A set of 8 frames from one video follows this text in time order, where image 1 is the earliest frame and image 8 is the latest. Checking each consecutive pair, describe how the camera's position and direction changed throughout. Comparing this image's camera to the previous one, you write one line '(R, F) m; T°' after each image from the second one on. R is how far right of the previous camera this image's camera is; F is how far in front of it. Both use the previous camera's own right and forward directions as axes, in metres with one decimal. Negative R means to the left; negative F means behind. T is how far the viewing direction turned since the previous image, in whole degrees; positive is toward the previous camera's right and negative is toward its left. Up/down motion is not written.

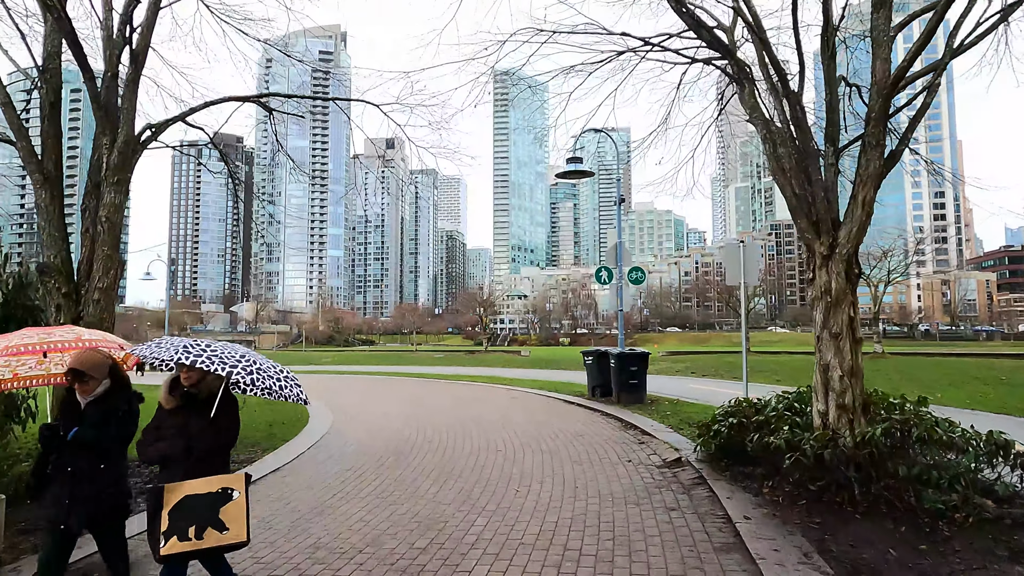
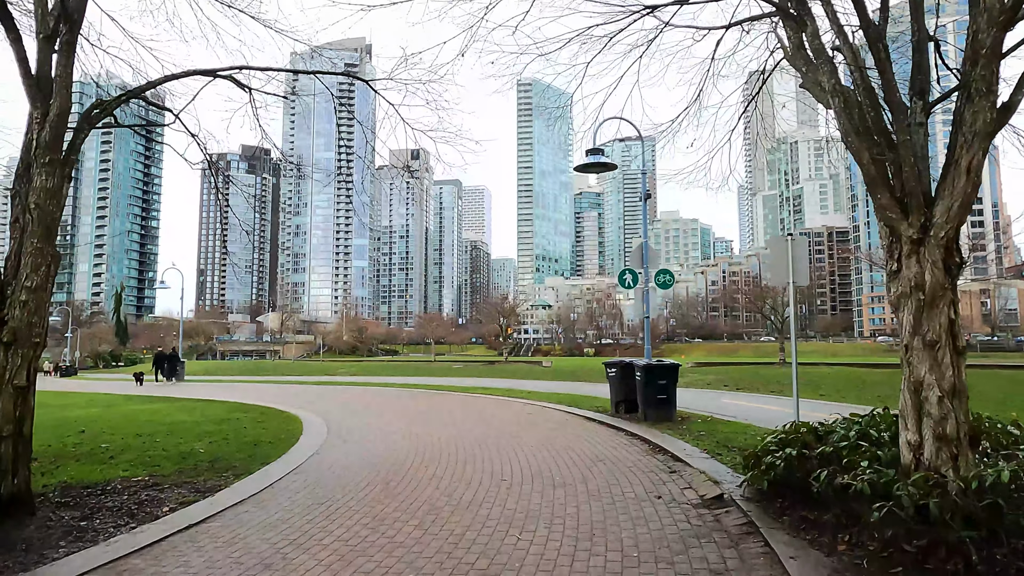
(+0.1, +0.5) m; -2°
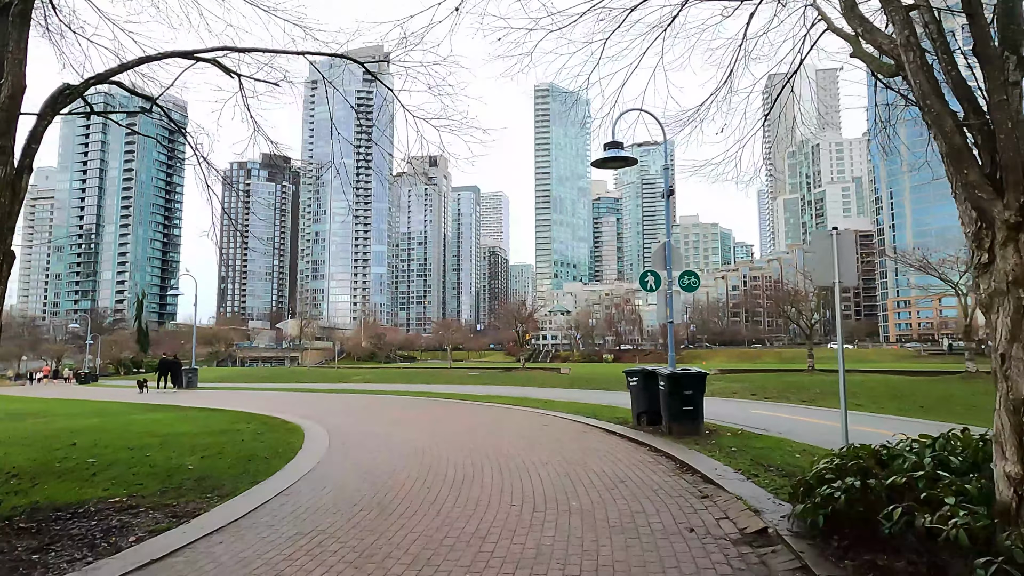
(0.0, +0.3) m; -2°
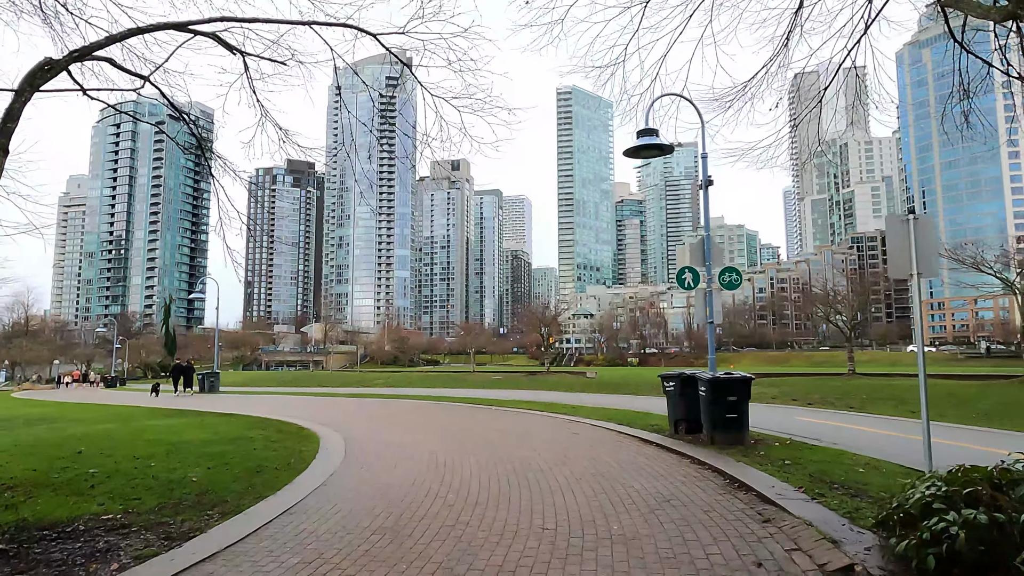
(0.0, +0.3) m; -2°
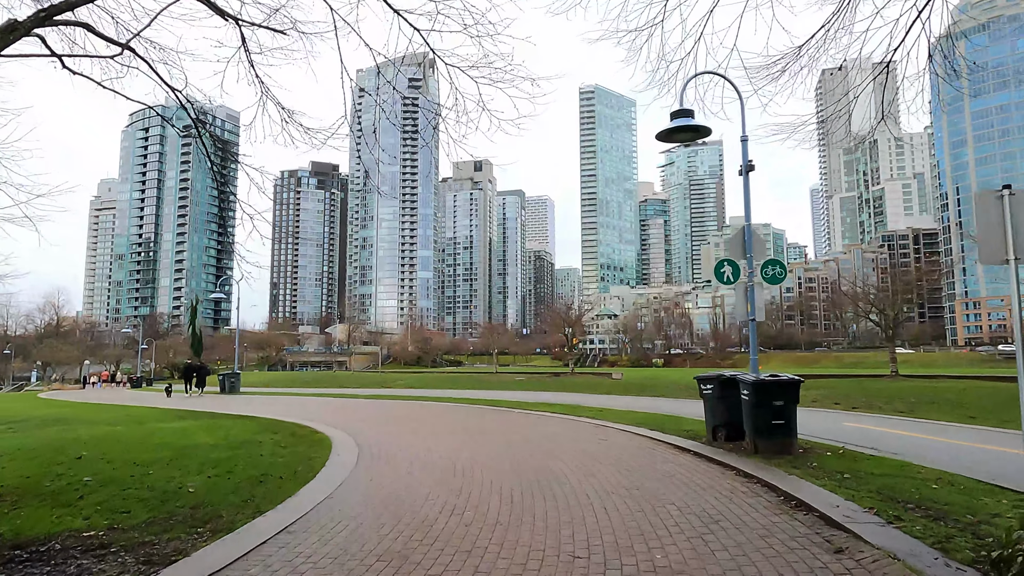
(0.0, +0.3) m; -2°
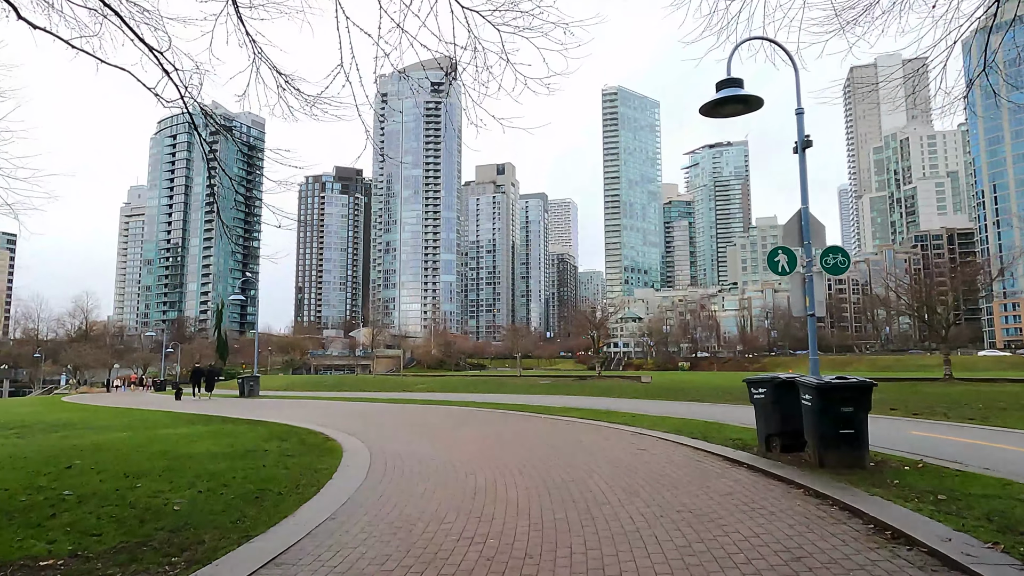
(0.0, +0.4) m; -2°
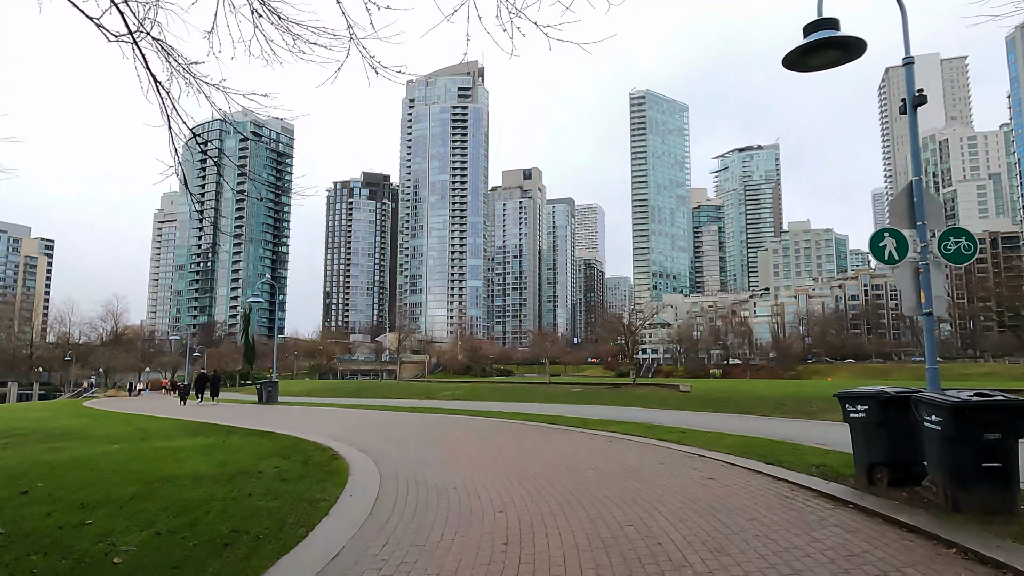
(-0.1, +0.7) m; -3°
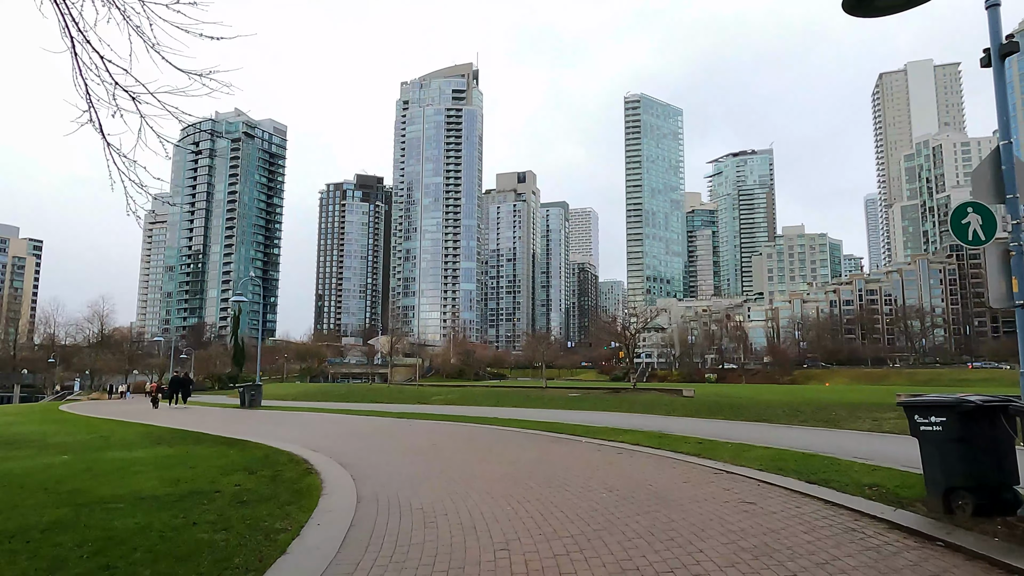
(0.0, +0.6) m; +1°
